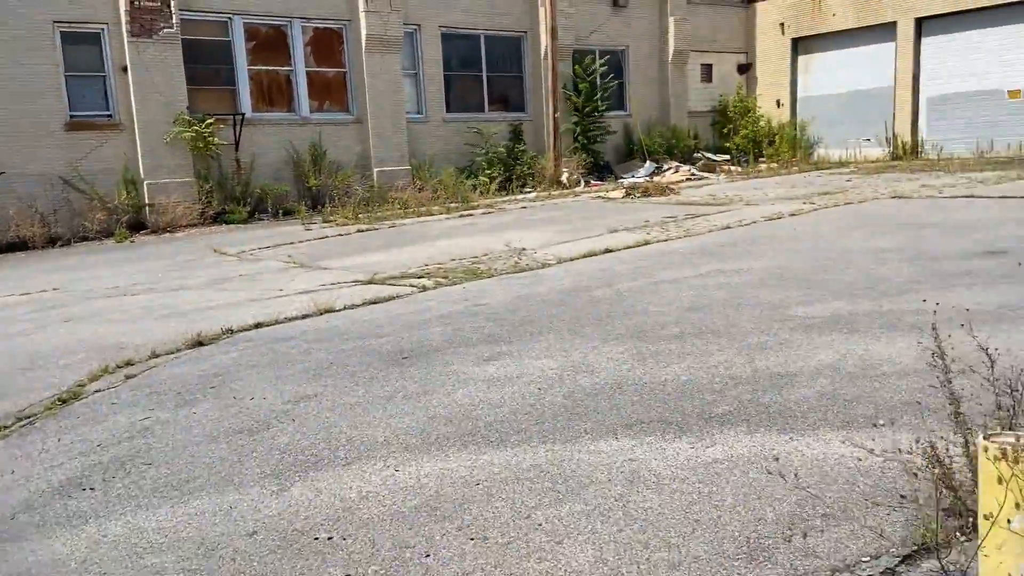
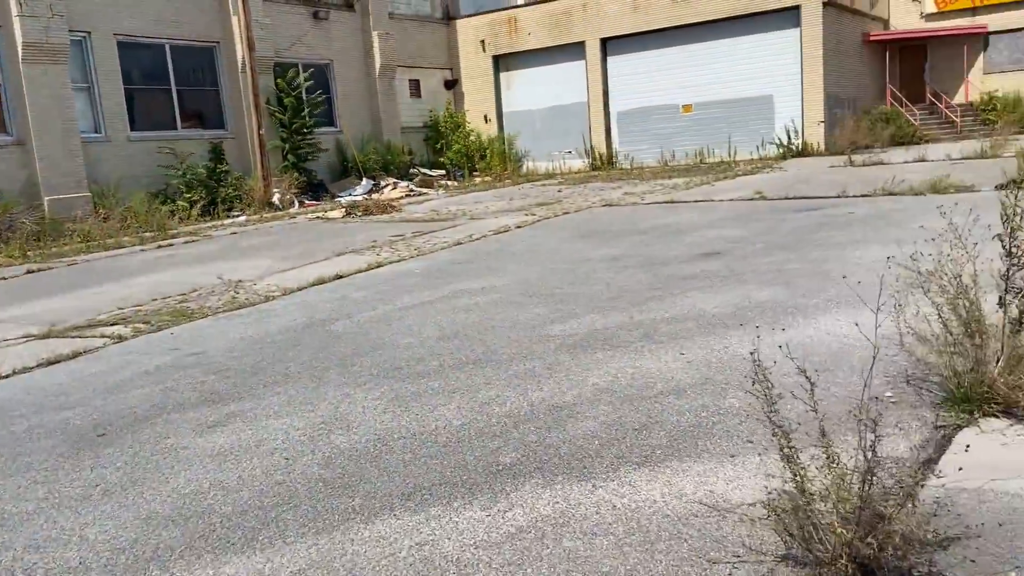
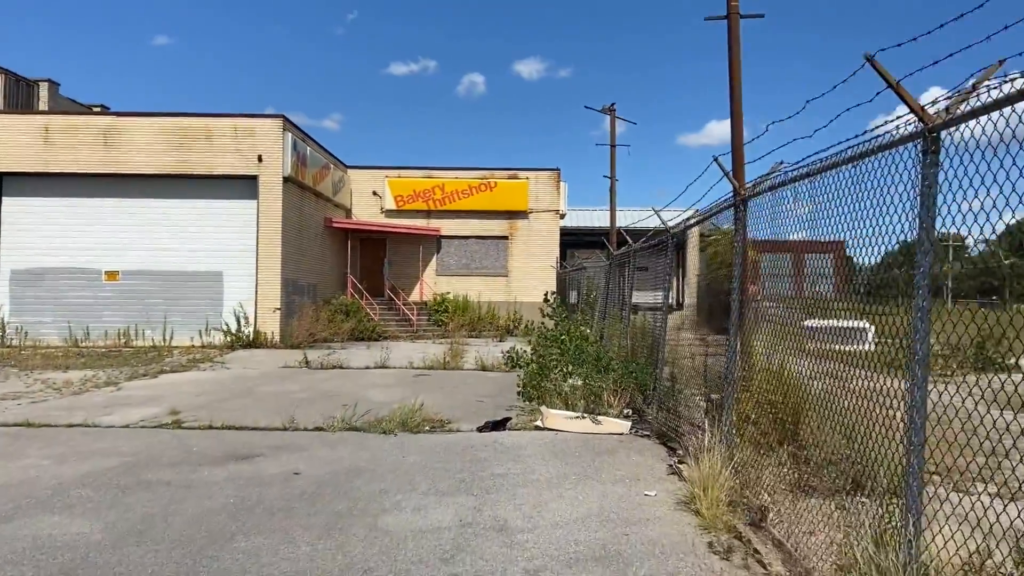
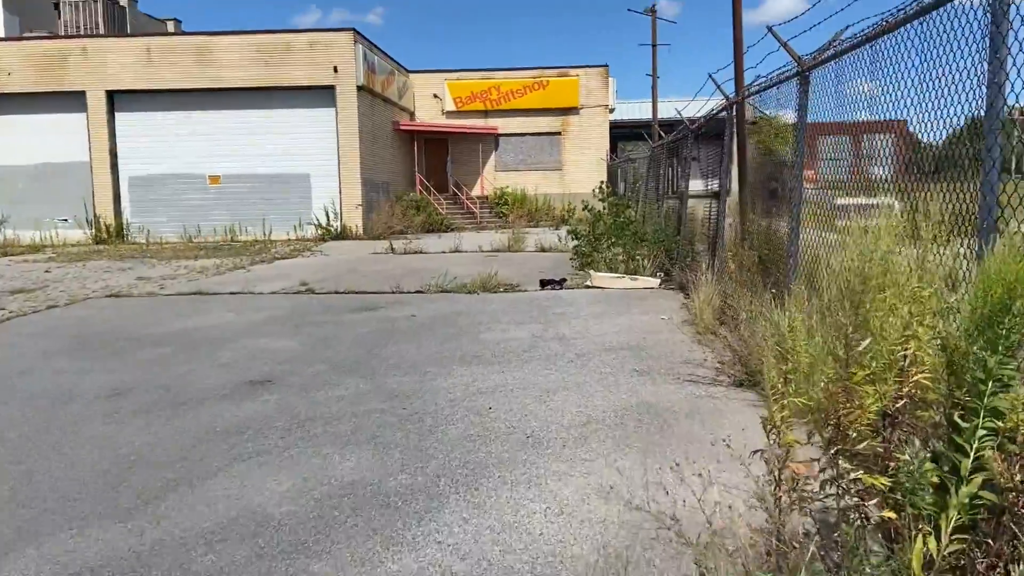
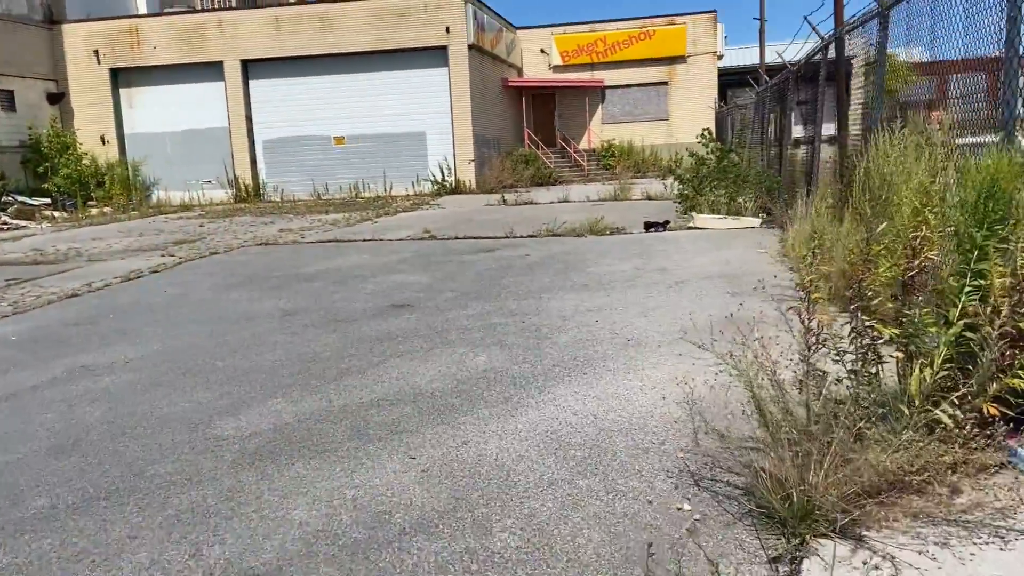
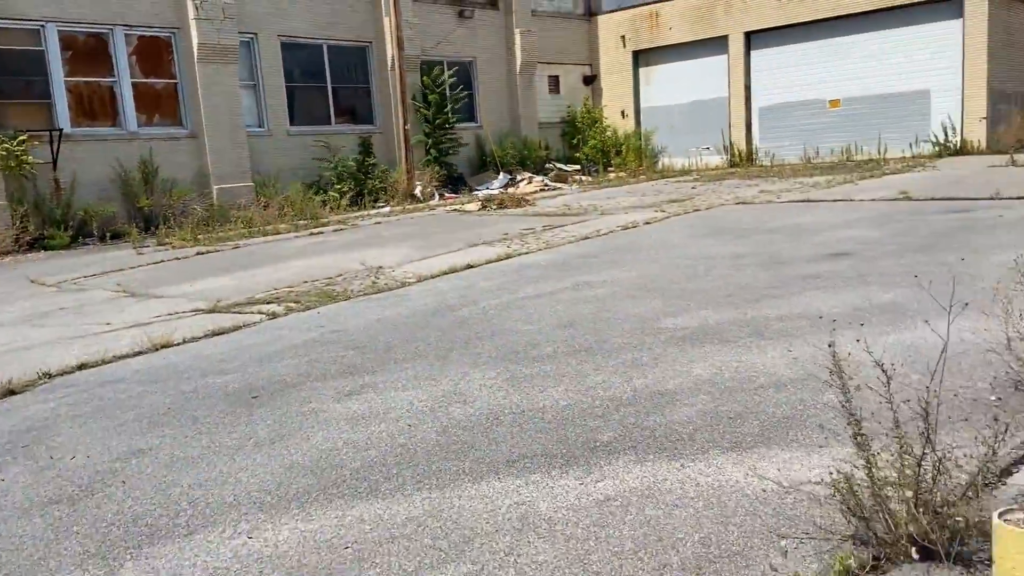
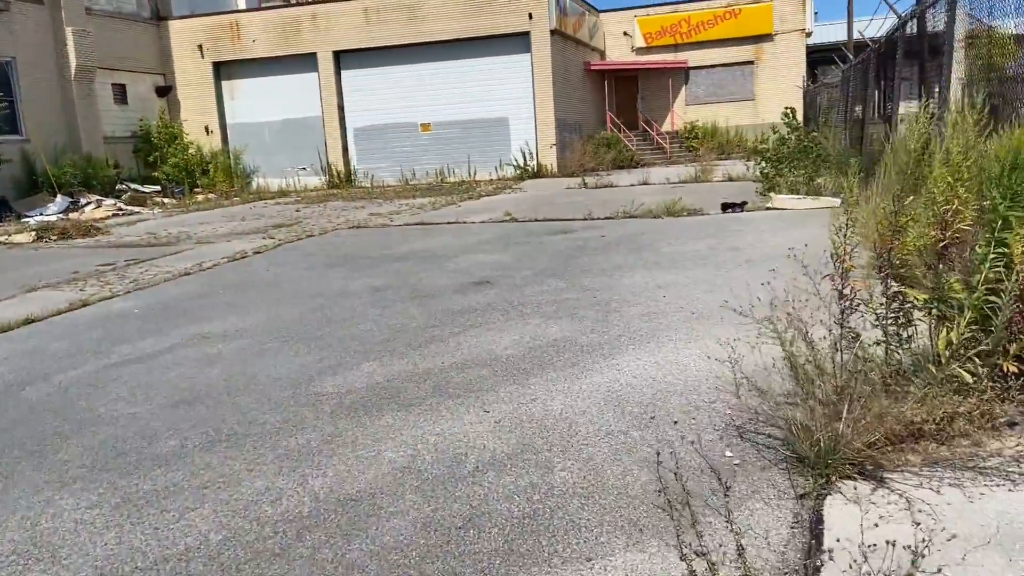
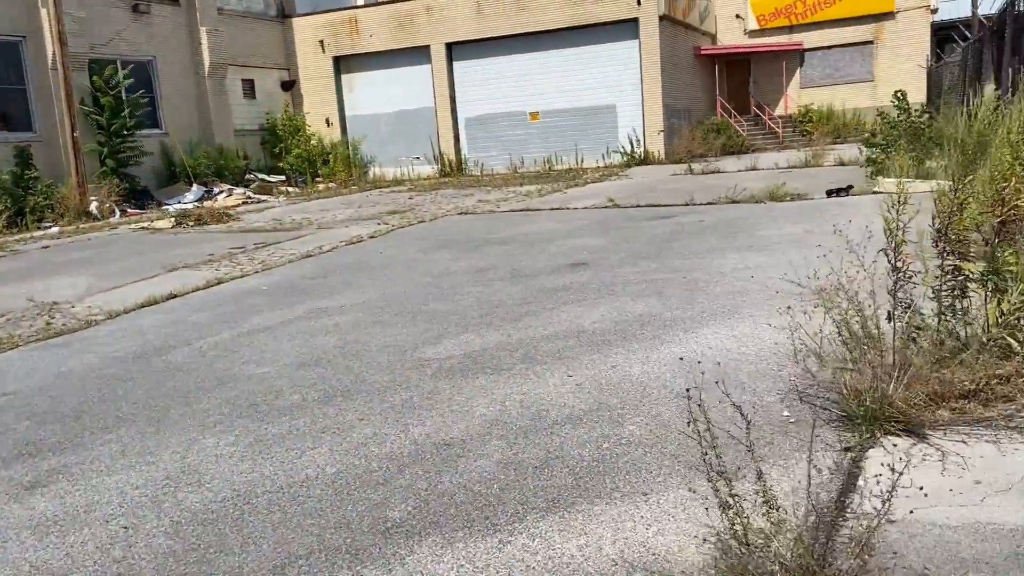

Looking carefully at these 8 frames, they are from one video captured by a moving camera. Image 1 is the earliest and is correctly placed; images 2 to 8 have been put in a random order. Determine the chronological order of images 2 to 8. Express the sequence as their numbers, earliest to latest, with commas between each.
6, 2, 8, 7, 5, 4, 3
